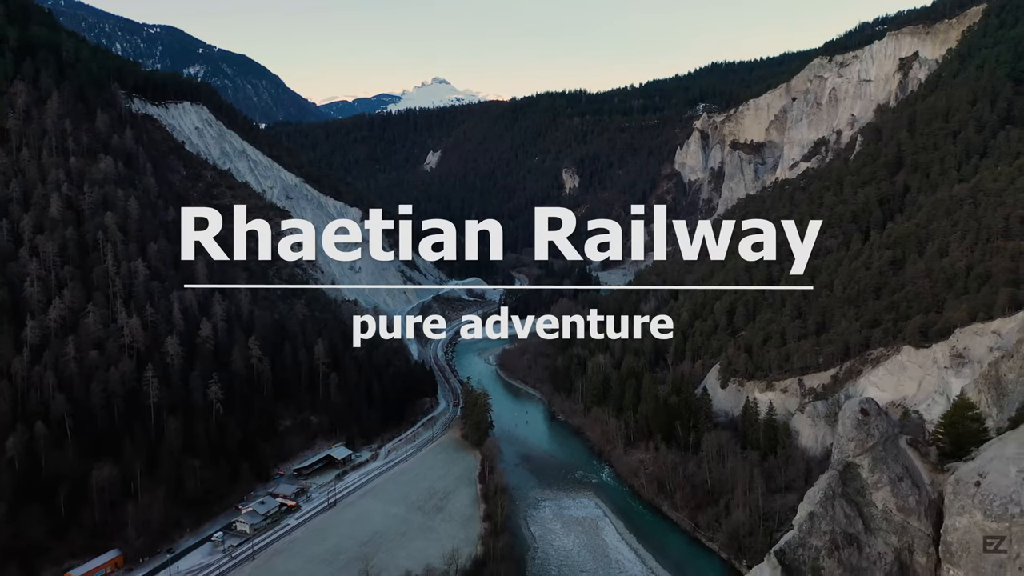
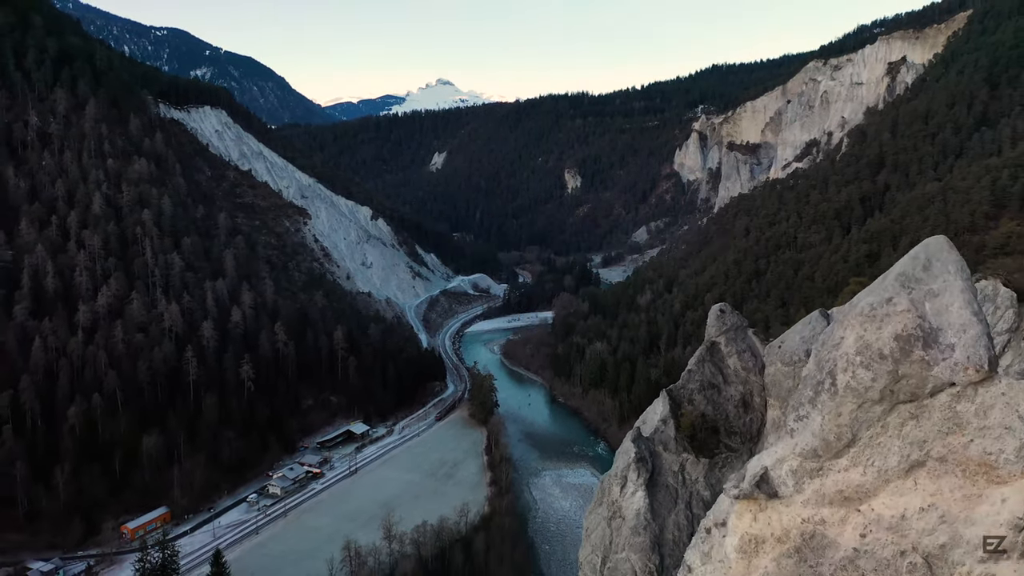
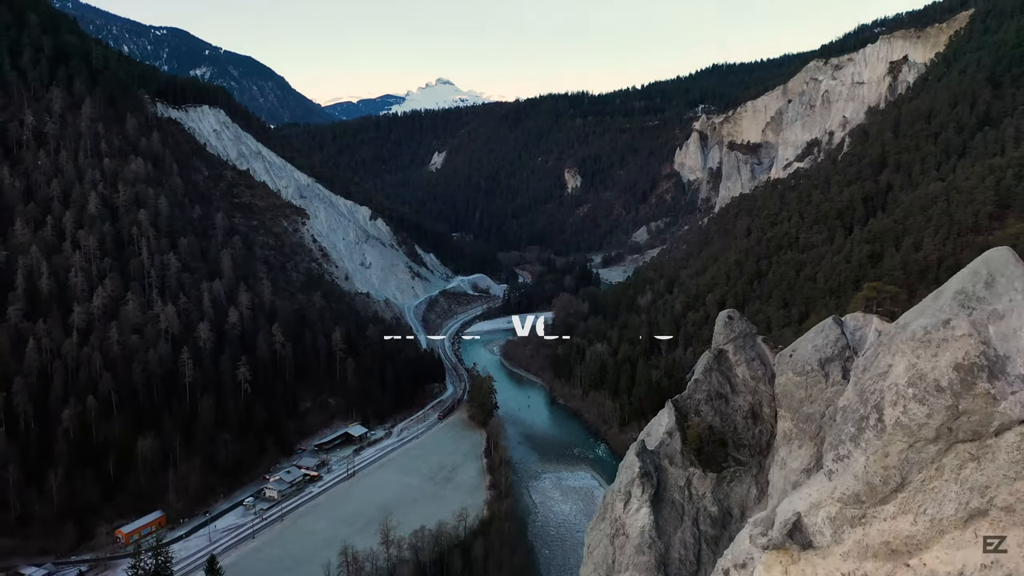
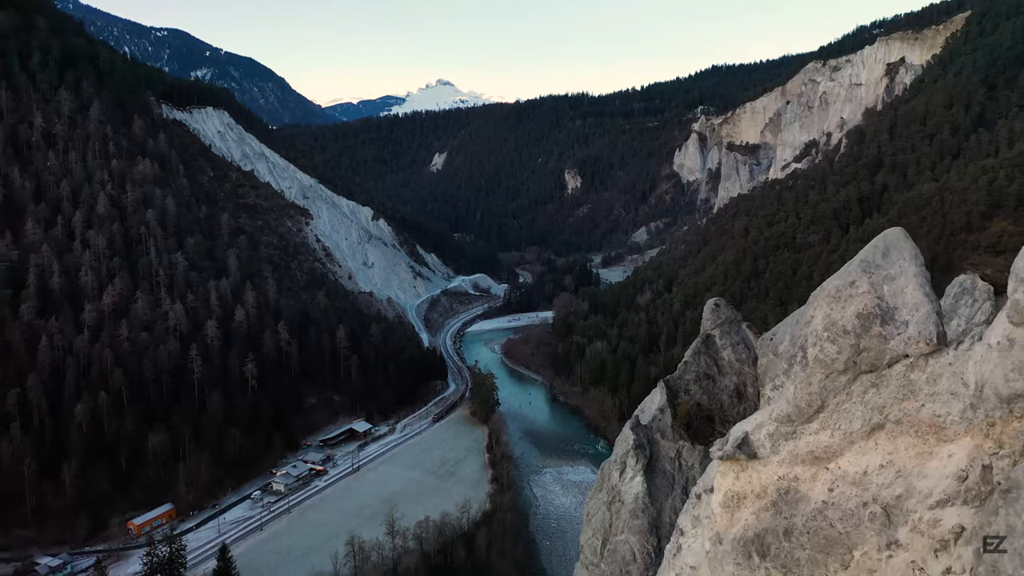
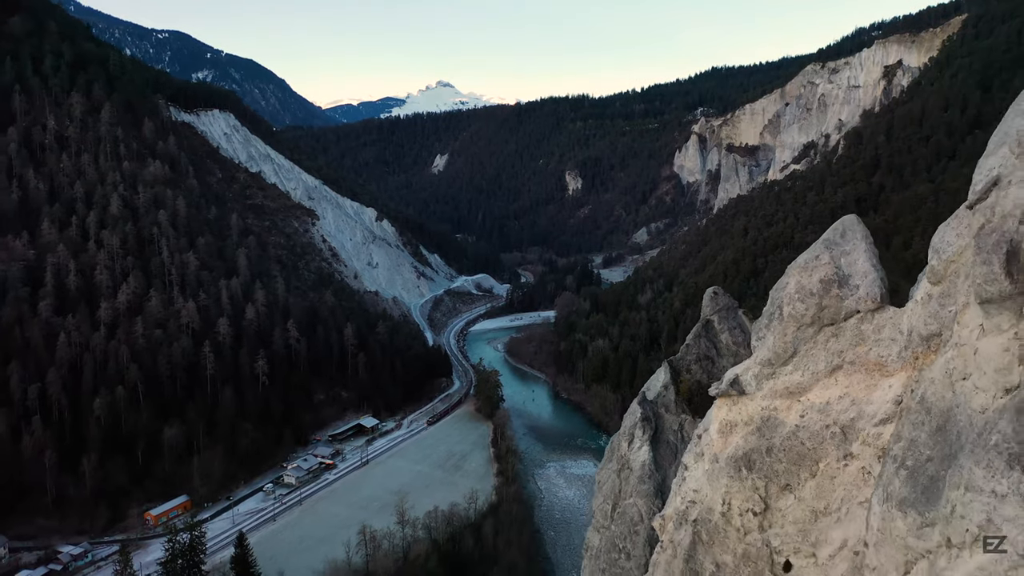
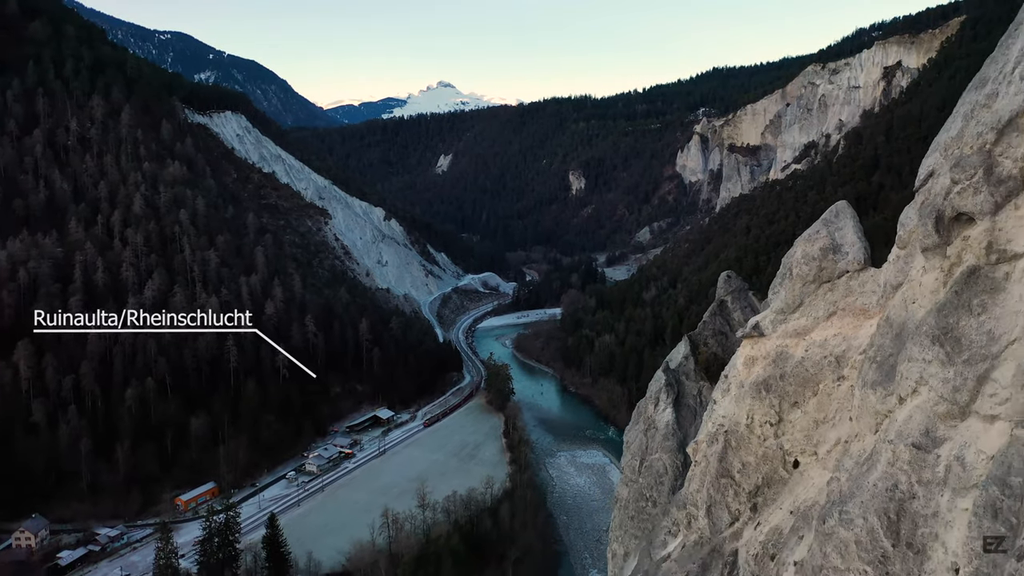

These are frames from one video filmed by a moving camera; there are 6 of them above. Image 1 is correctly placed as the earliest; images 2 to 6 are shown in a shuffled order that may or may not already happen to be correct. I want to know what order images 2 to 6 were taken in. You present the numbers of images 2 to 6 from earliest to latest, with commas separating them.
3, 2, 4, 5, 6
